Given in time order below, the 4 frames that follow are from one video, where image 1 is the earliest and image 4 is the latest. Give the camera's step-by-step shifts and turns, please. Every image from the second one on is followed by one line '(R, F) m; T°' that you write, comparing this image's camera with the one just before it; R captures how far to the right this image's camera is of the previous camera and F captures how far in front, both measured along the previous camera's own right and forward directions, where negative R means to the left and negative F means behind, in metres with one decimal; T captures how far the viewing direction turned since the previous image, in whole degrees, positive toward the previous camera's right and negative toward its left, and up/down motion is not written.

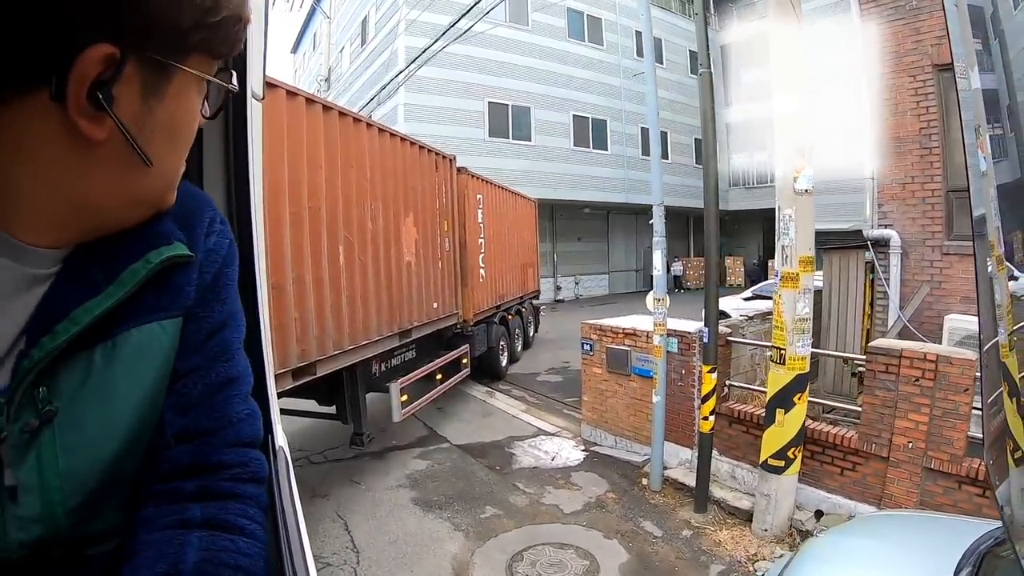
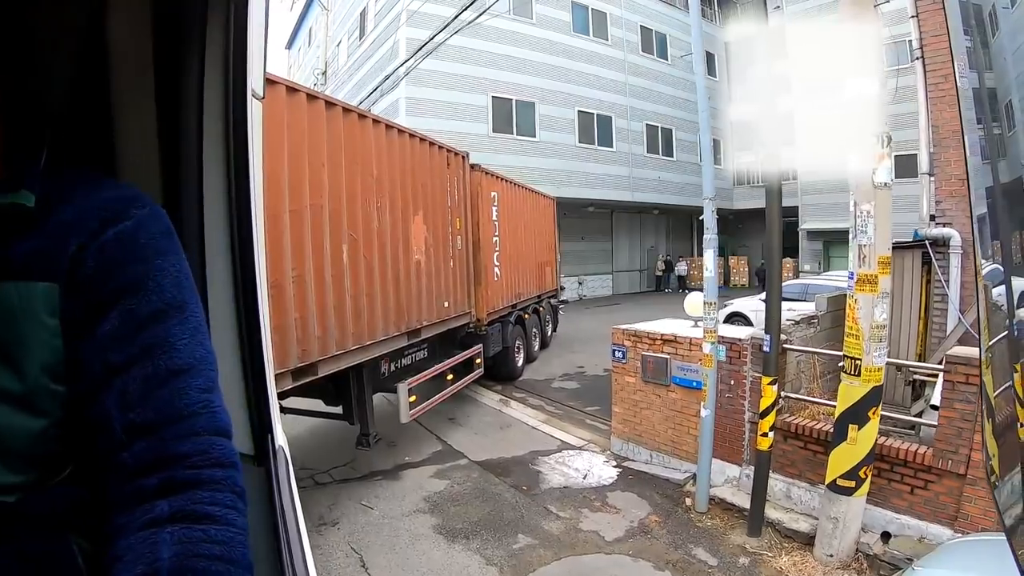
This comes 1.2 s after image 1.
(-0.4, +0.4) m; +2°
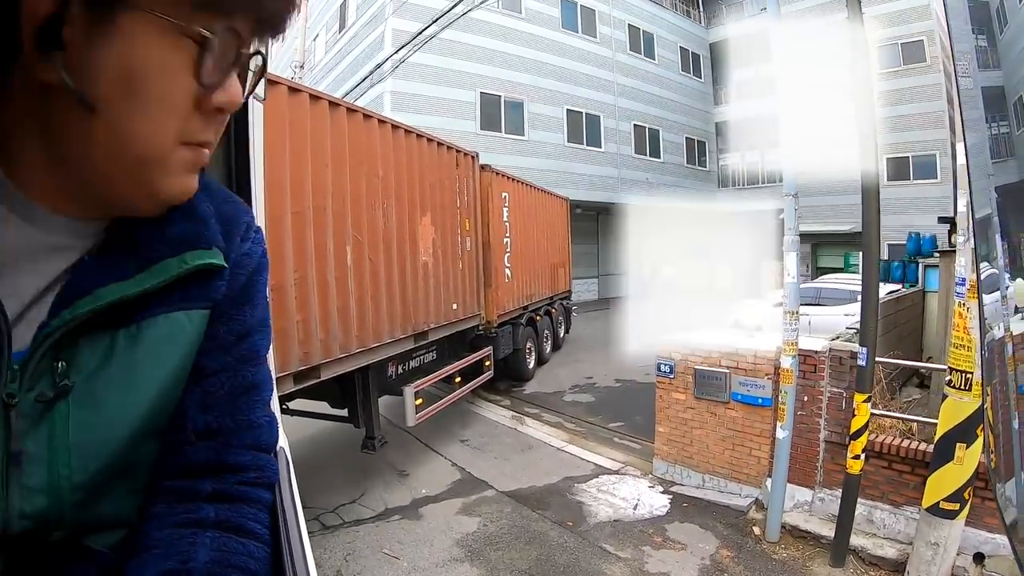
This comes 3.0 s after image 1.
(-0.8, +0.6) m; +6°
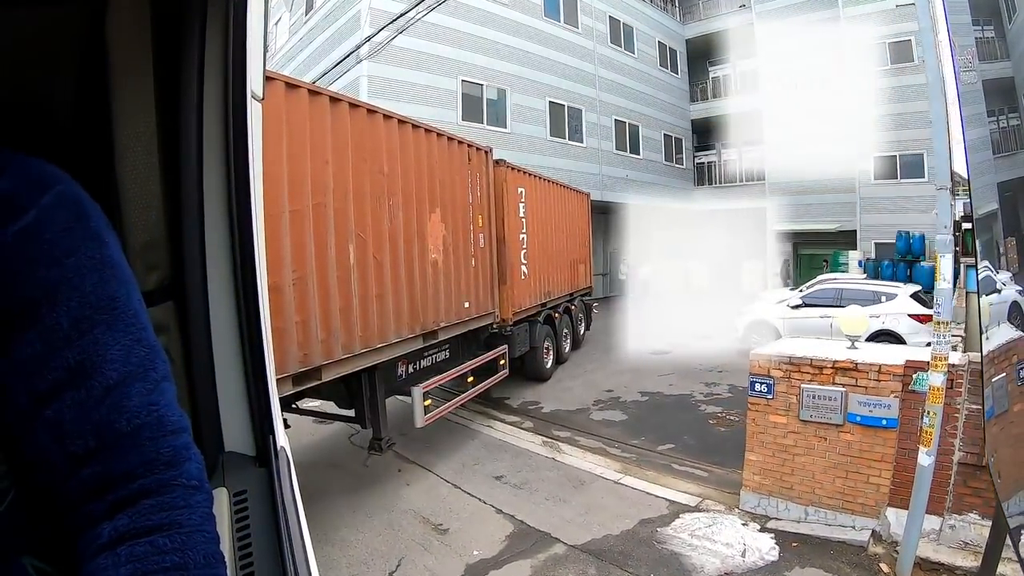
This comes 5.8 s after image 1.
(-1.1, +0.9) m; +9°
